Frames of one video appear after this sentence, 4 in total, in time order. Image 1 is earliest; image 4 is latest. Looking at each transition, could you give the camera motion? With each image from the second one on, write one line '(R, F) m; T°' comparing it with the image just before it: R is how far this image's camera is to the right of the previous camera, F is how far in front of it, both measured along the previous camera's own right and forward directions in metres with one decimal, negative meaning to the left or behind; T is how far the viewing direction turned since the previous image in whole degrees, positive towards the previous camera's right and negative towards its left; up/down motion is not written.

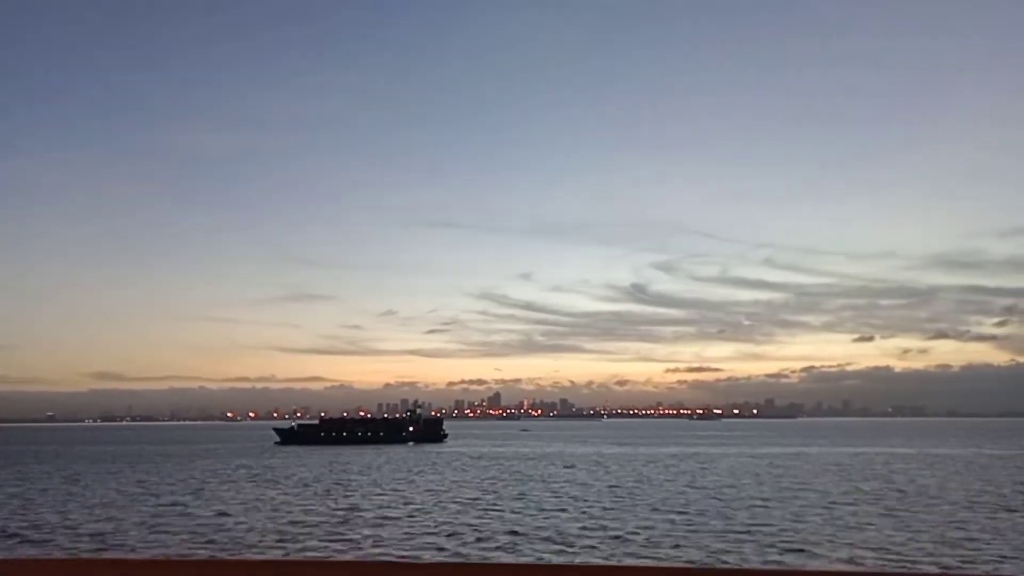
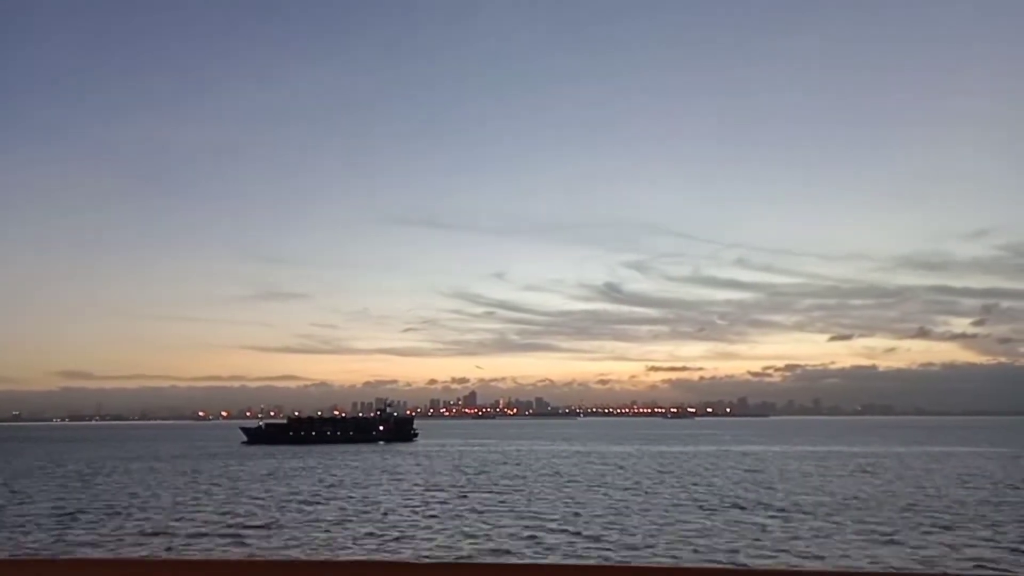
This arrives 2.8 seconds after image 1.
(+0.1, +0.3) m; +2°
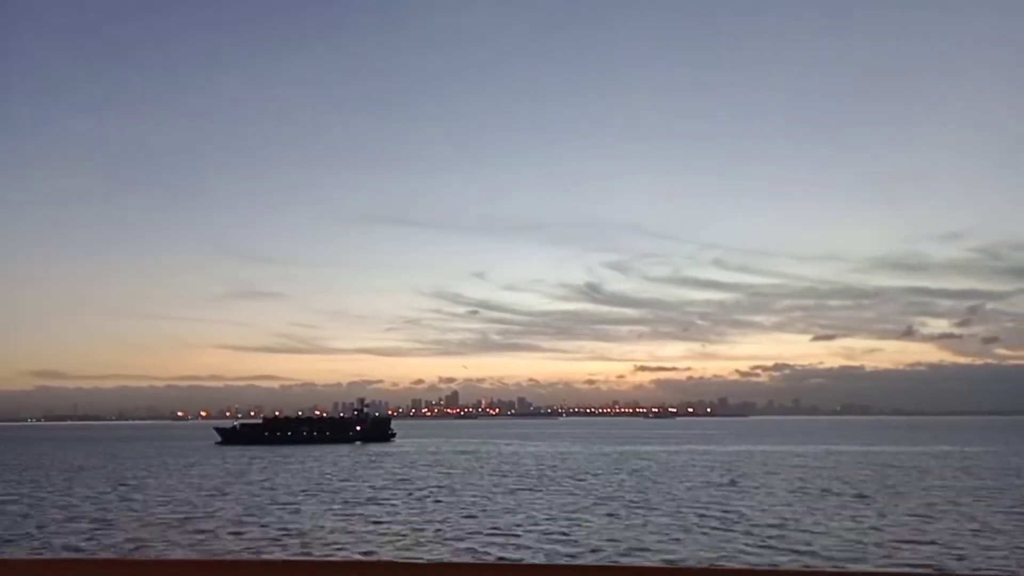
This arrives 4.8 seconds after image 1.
(-7.8, +5.6) m; +1°
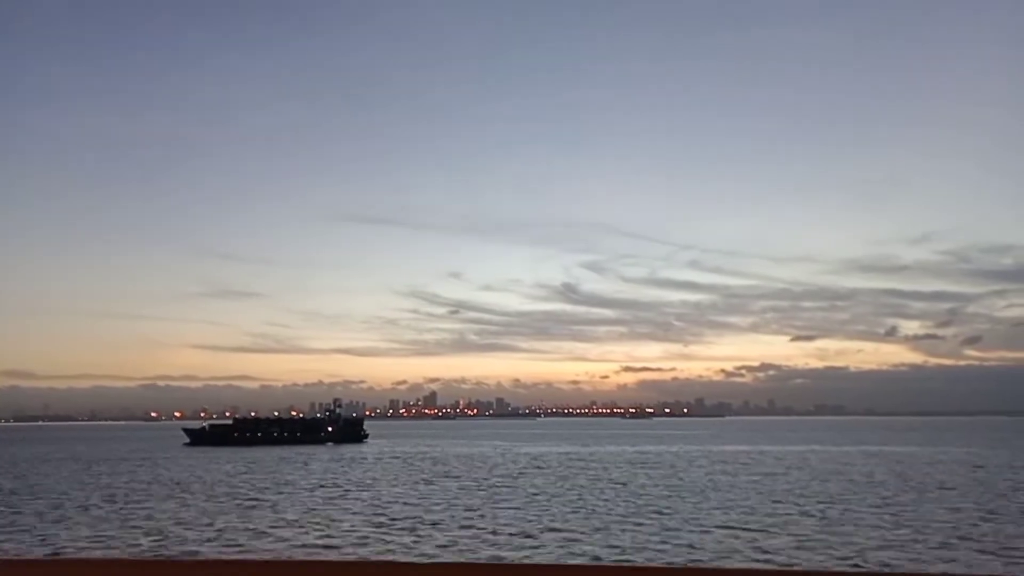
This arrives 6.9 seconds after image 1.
(-3.7, +3.1) m; +1°
